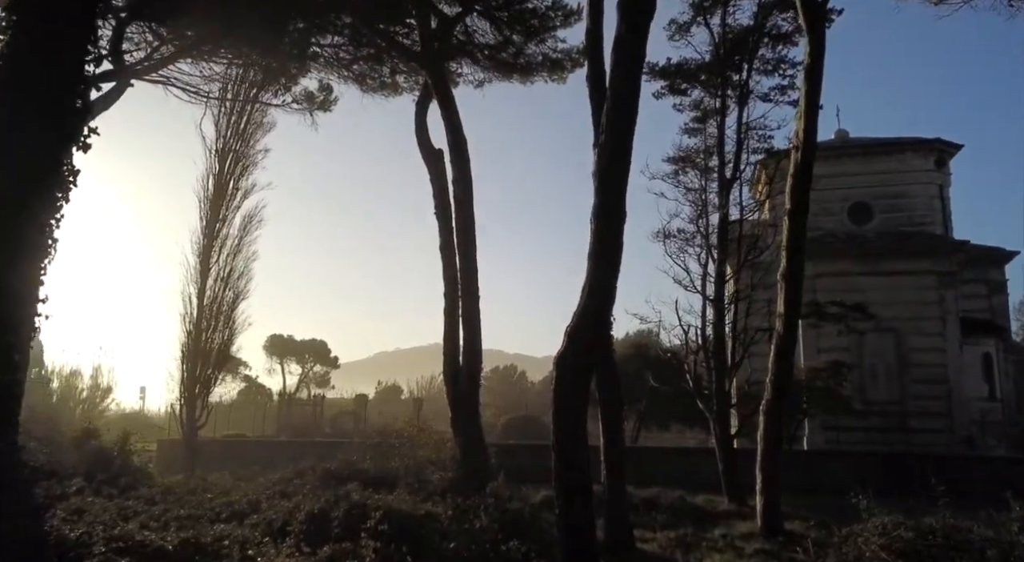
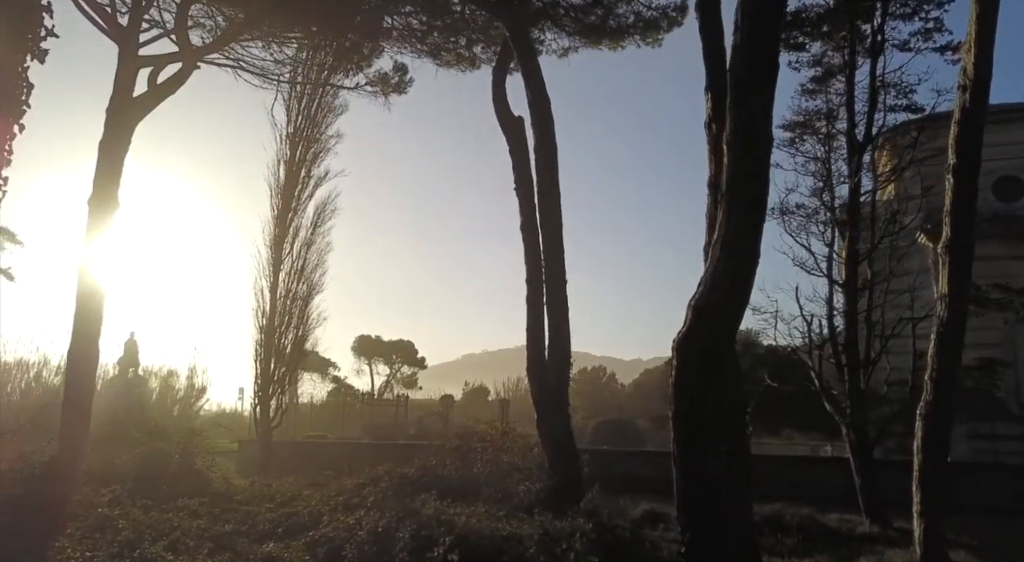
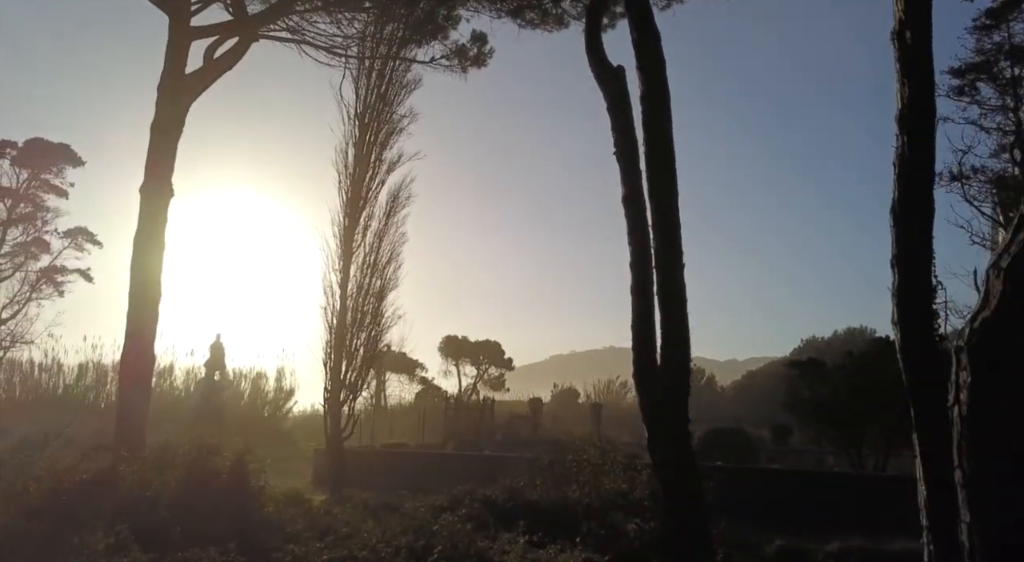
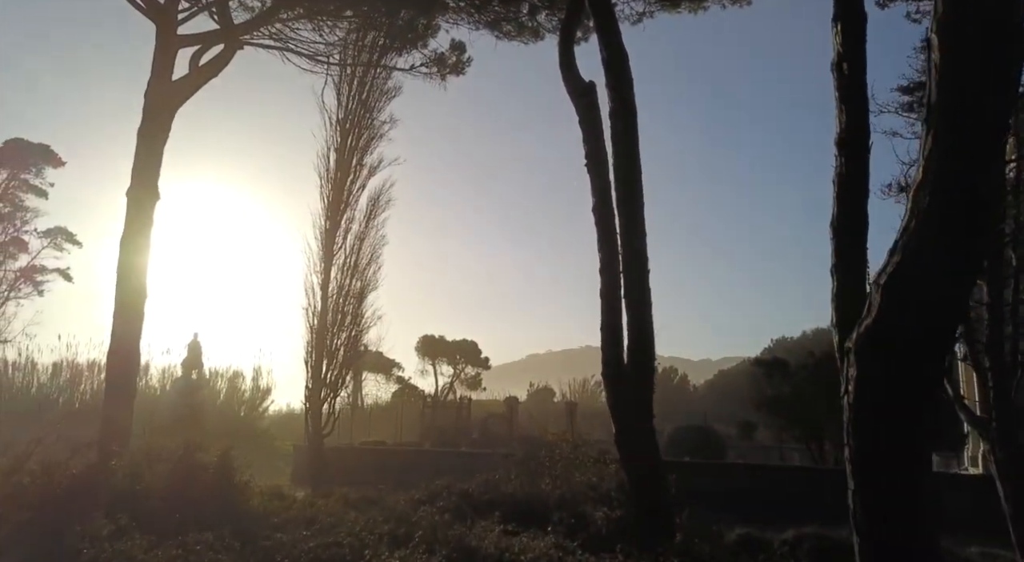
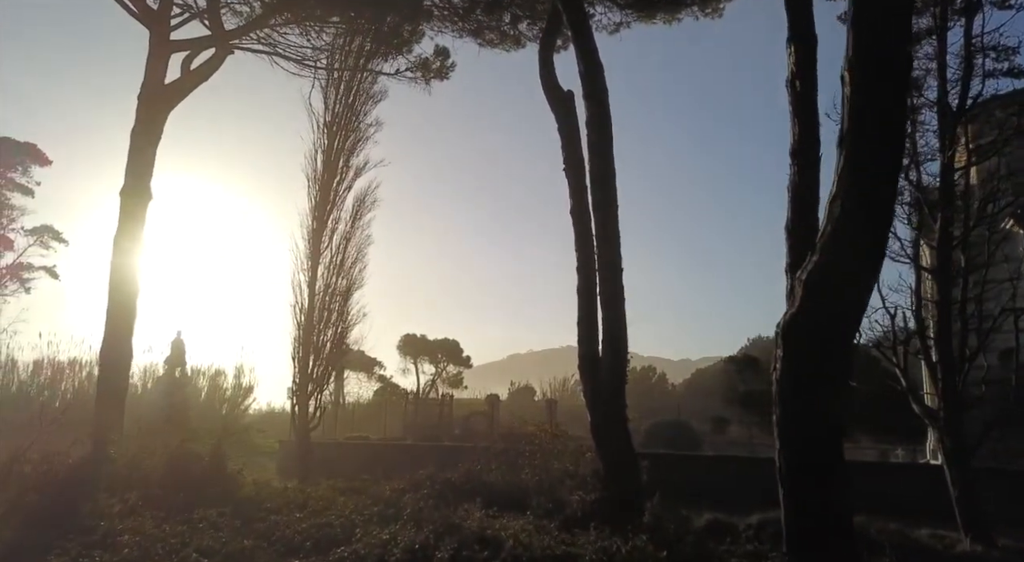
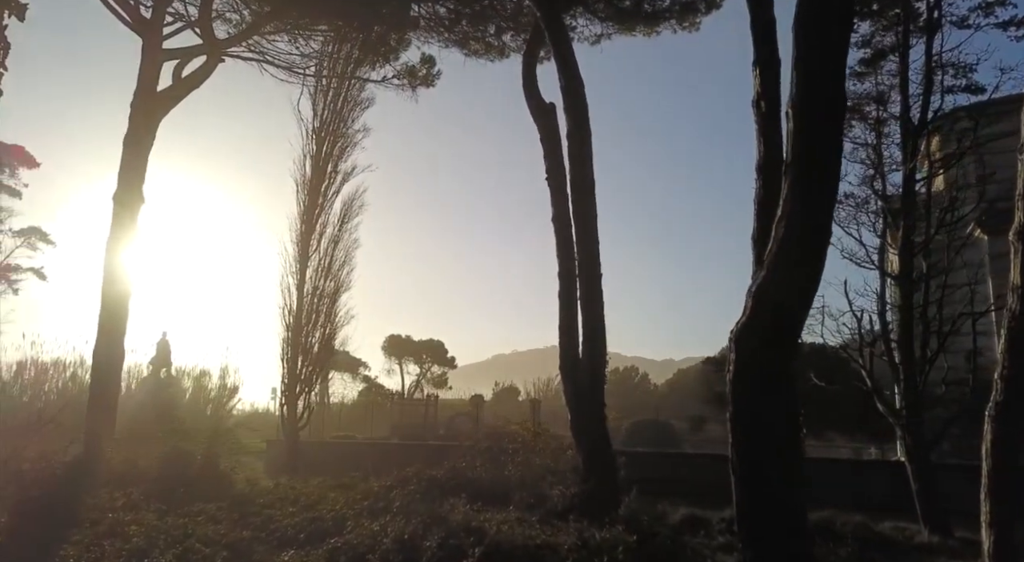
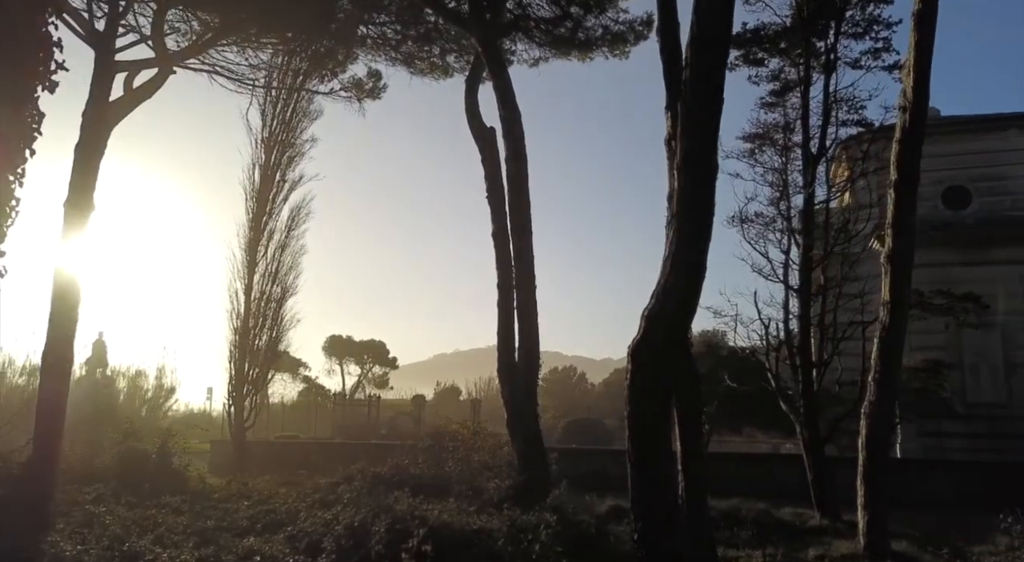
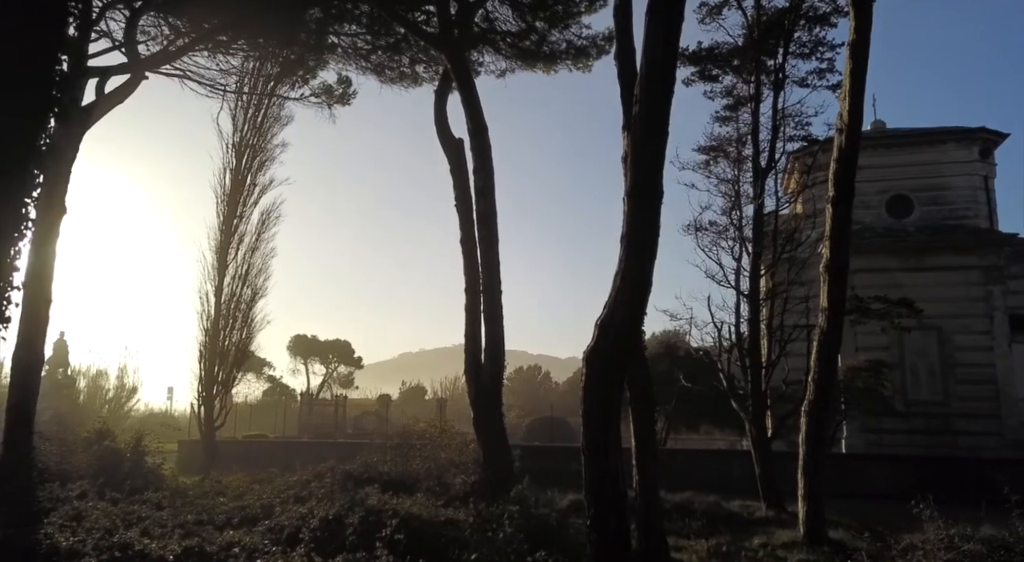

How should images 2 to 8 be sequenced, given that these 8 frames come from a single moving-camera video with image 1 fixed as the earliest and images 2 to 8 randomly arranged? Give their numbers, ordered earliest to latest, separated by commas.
8, 7, 2, 6, 5, 4, 3
